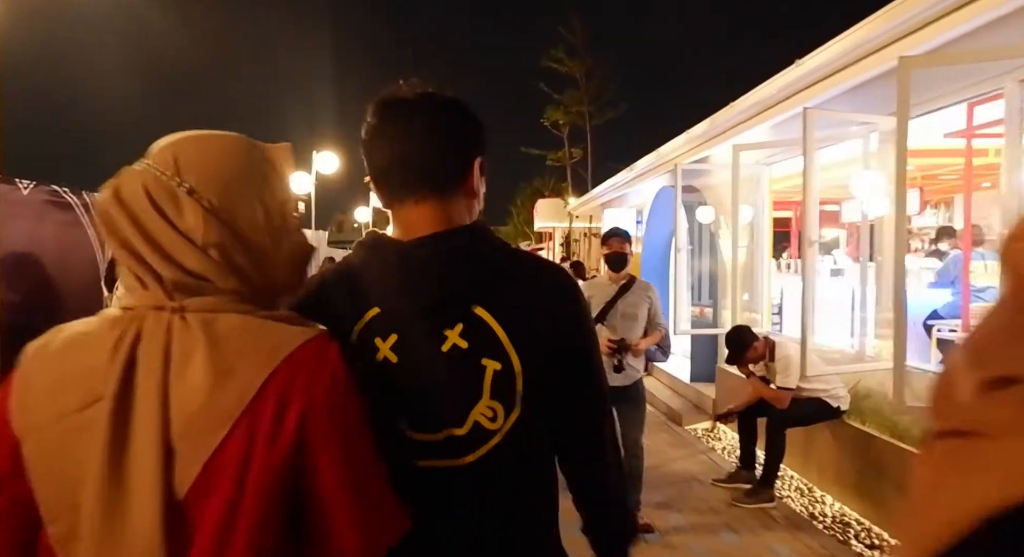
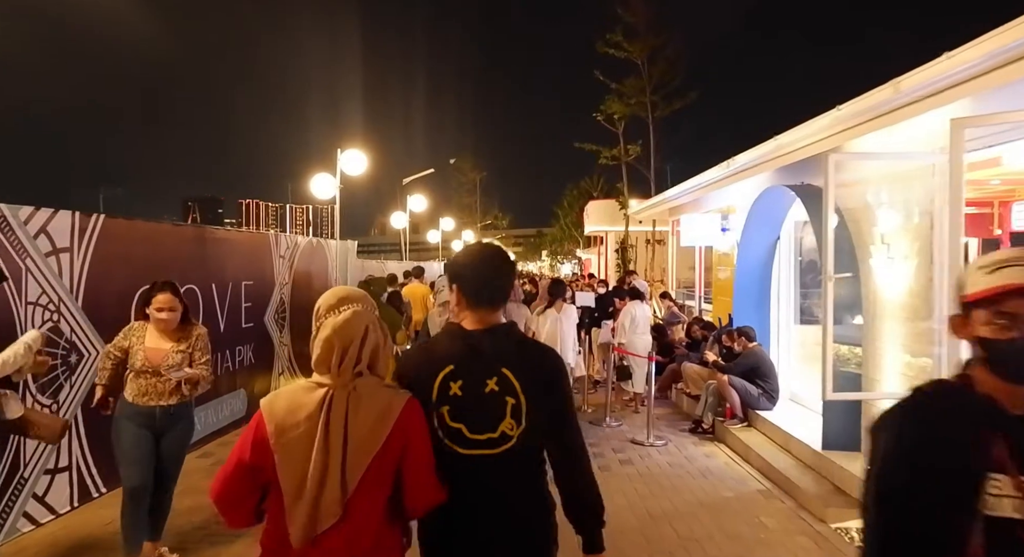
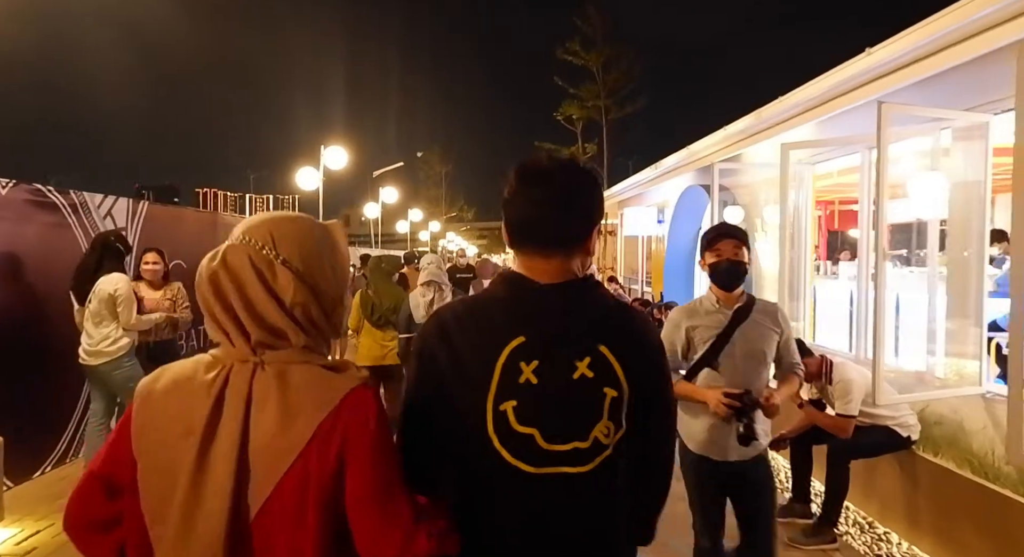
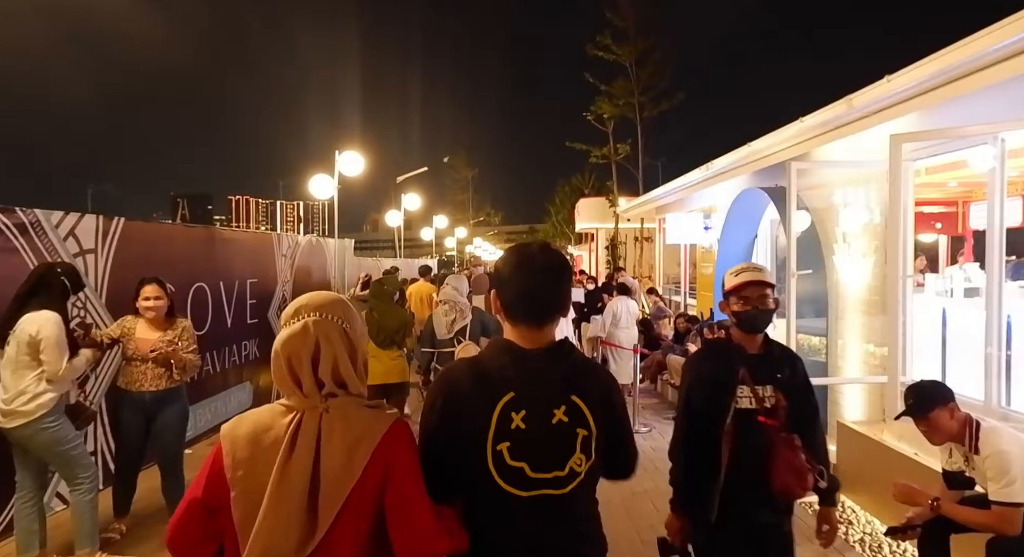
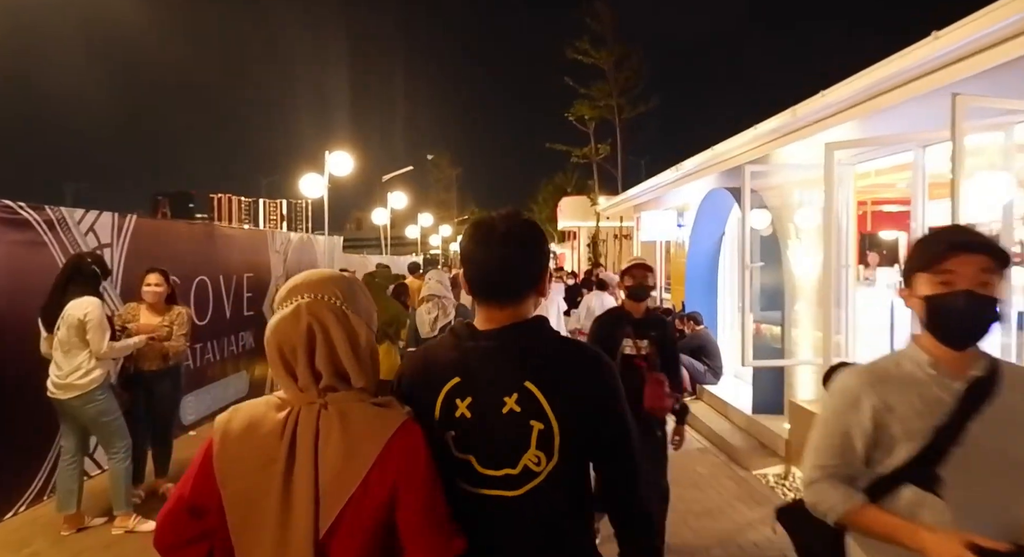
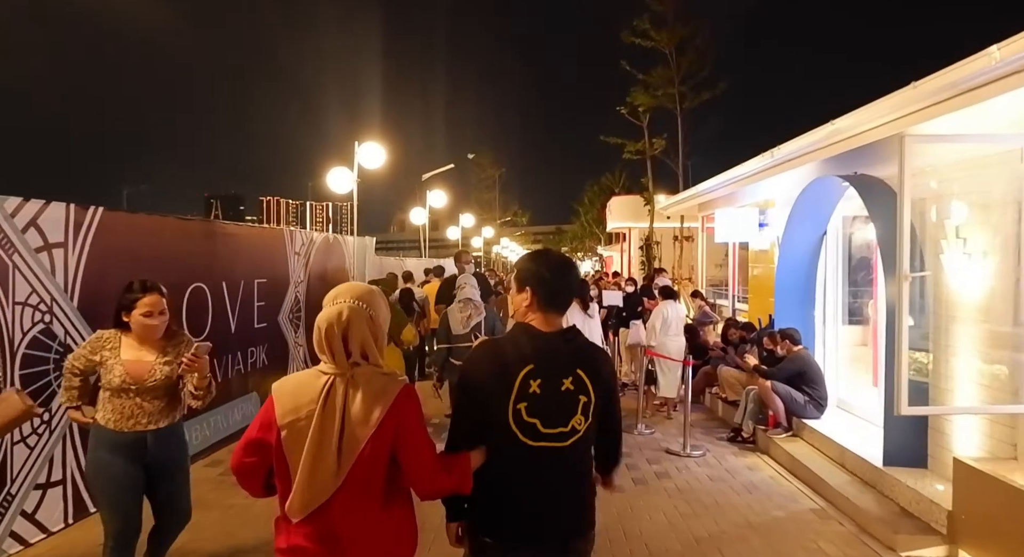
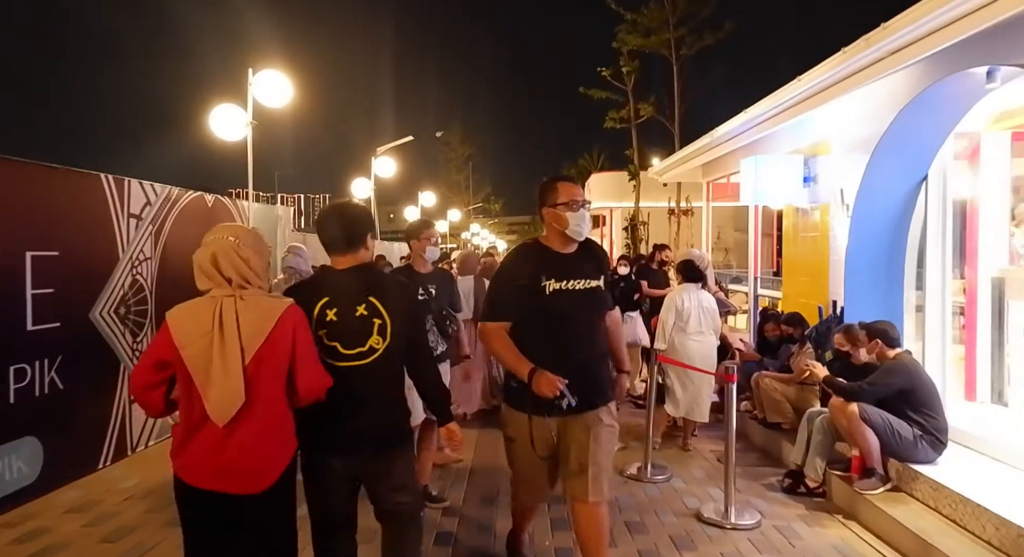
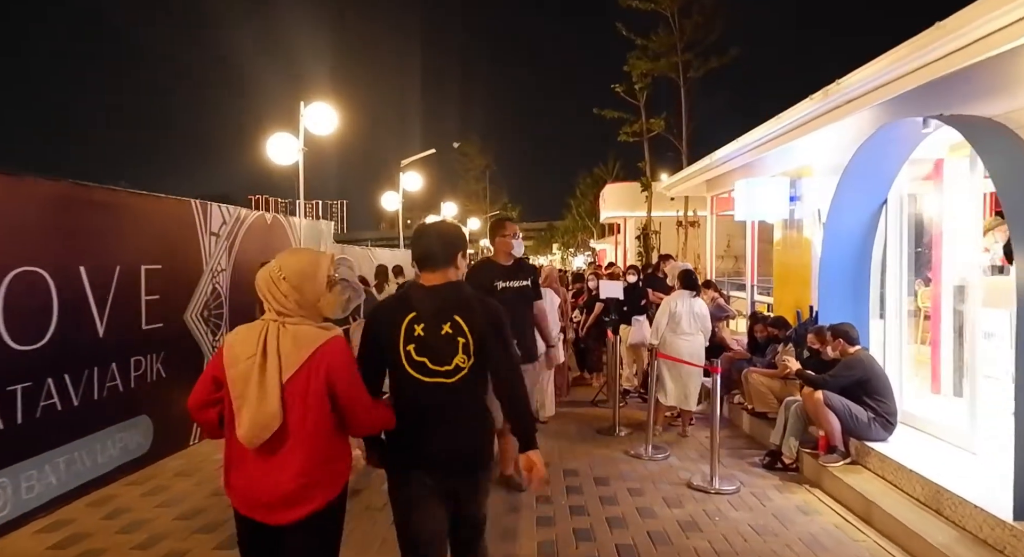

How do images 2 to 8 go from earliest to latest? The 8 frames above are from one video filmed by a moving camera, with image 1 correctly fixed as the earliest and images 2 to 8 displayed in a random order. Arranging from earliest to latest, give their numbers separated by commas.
3, 5, 4, 2, 6, 8, 7
